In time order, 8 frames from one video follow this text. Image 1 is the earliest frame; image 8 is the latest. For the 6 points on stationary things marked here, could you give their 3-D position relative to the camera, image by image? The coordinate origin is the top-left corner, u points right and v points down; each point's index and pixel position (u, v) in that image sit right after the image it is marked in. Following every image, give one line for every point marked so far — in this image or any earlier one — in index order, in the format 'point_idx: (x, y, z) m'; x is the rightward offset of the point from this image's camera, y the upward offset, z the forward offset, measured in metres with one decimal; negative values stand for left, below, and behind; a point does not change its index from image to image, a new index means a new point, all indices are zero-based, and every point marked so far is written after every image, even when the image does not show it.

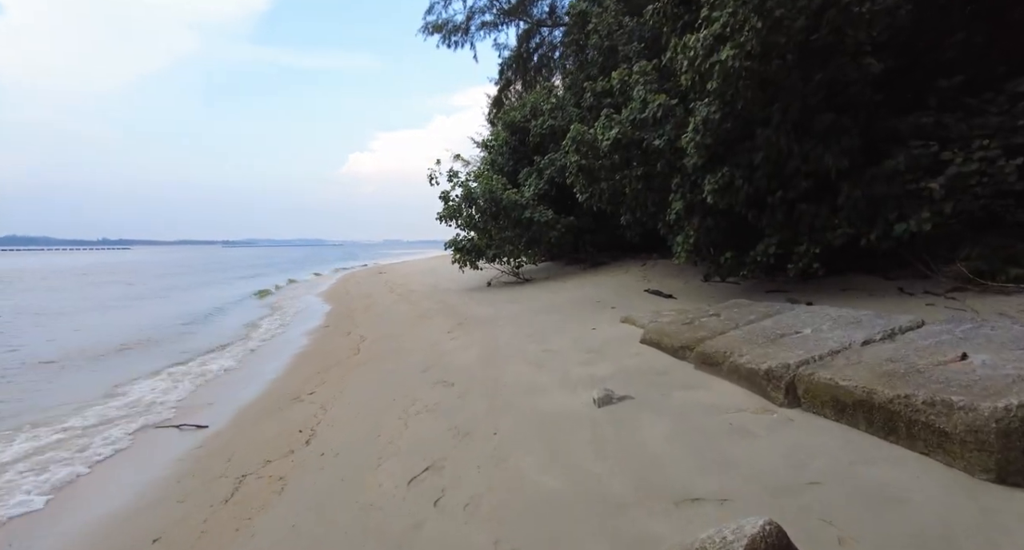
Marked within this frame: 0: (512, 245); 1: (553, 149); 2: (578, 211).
0: (0.0, +0.8, +14.1) m
1: (+1.1, +3.3, +14.5) m
2: (+1.7, +1.7, +14.4) m
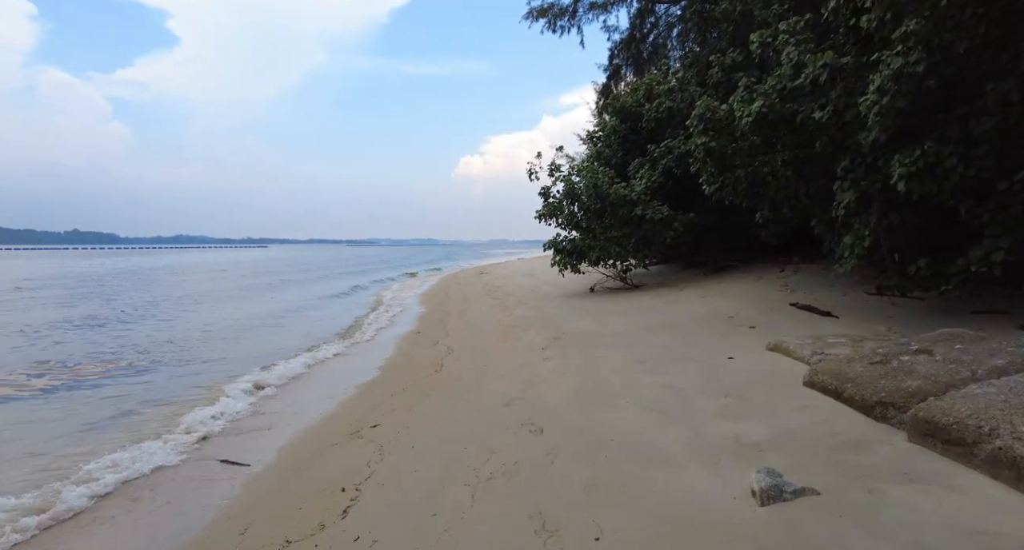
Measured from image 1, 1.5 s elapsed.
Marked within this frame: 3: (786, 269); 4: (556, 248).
0: (+2.4, +0.7, +12.5) m
1: (+3.6, +3.2, +12.6) m
2: (+4.2, +1.5, +12.5) m
3: (+5.3, +0.1, +10.6) m
4: (+1.1, +0.7, +13.6) m
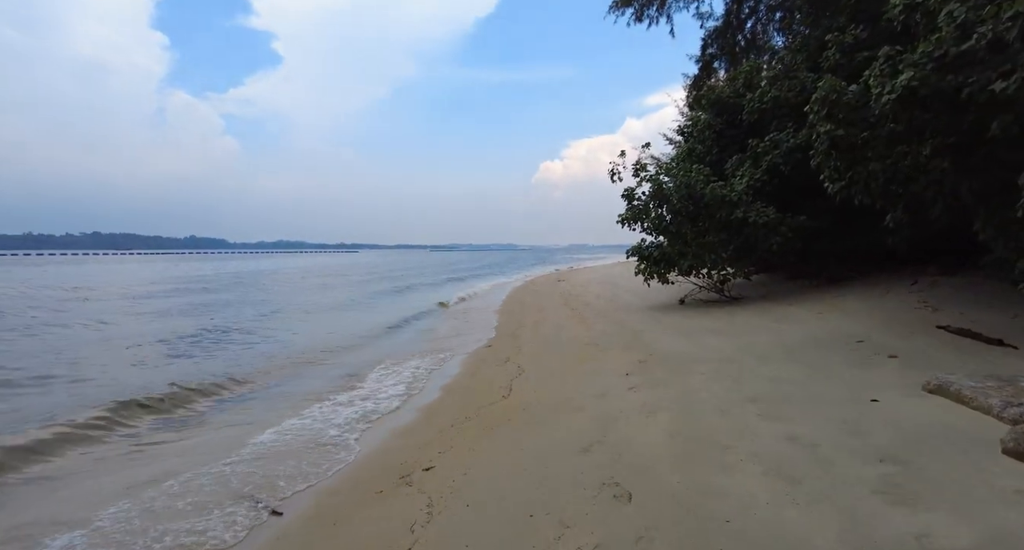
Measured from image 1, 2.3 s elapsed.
0: (+4.1, +0.4, +11.1) m
1: (+5.3, +2.9, +11.1) m
2: (+5.9, +1.3, +10.8) m
3: (+6.6, -0.1, +8.8) m
4: (+2.9, +0.4, +12.4) m
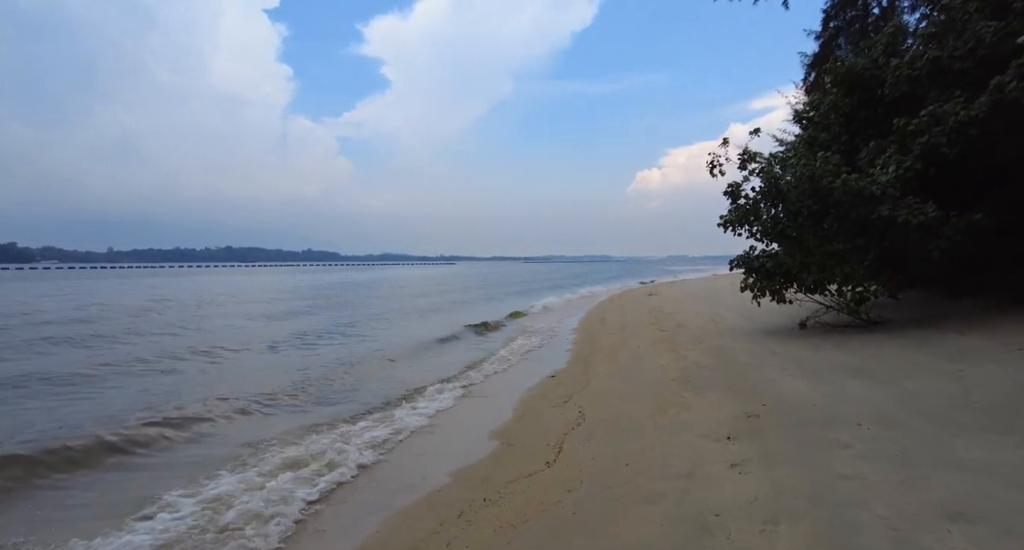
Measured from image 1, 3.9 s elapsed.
0: (+5.3, +0.2, +8.6) m
1: (+6.5, +2.7, +8.4) m
2: (+7.0, +1.0, +8.0) m
3: (+7.4, -0.3, +5.9) m
4: (+4.3, +0.2, +10.1) m
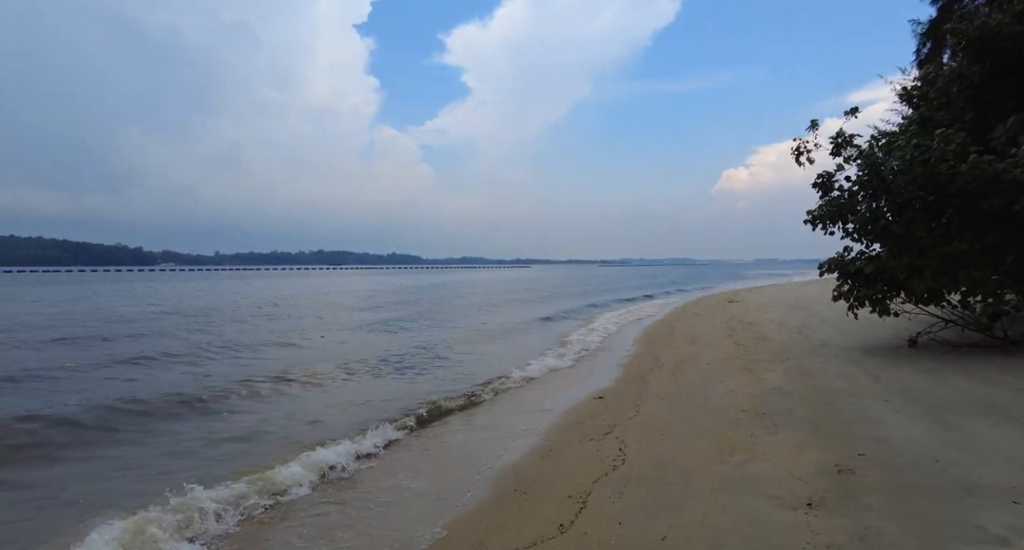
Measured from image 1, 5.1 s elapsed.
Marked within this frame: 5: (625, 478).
0: (+5.8, +0.1, +6.8) m
1: (+7.0, +2.6, +6.5) m
2: (+7.4, +0.9, +6.1) m
3: (+7.5, -0.4, +3.9) m
4: (+5.1, 0.0, +8.5) m
5: (+0.9, -1.6, +4.2) m
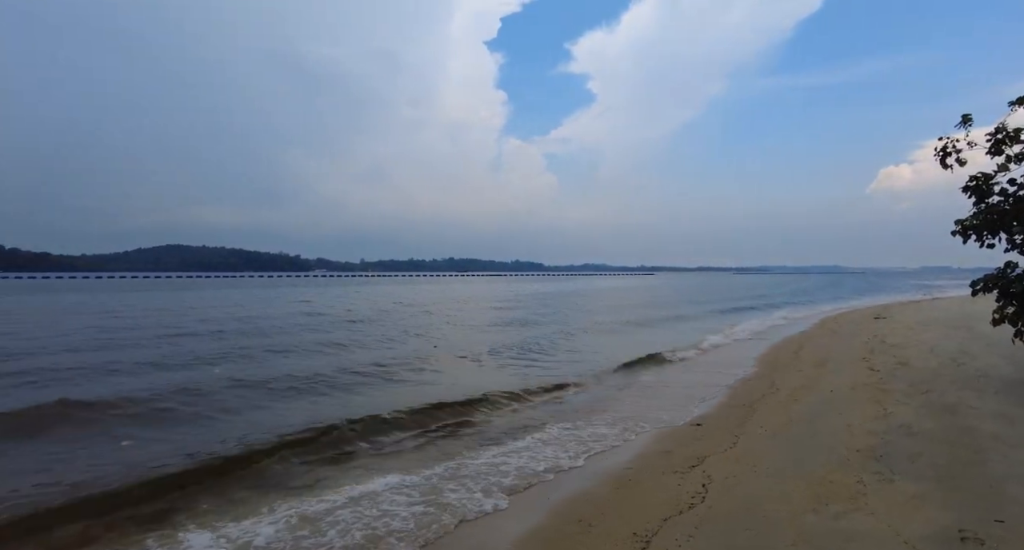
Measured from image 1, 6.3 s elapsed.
0: (+6.8, -0.2, +5.4) m
1: (+7.9, +2.3, +4.9) m
2: (+8.2, +0.7, +4.3) m
3: (+7.8, -0.6, +2.1) m
4: (+6.4, -0.2, +7.2) m
5: (+1.4, -1.8, +3.9) m
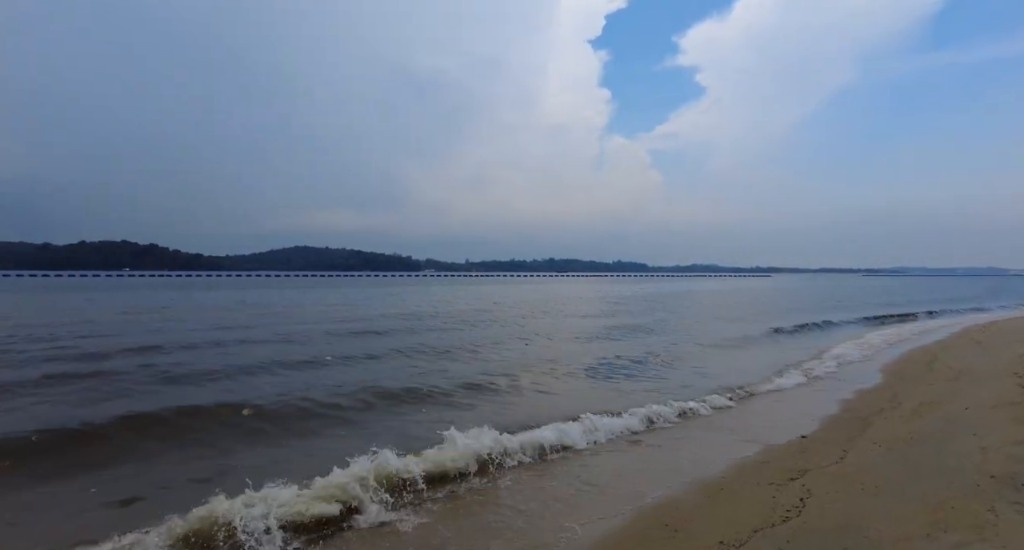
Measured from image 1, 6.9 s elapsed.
0: (+7.5, -0.2, +4.2) m
1: (+8.5, +2.3, +3.4) m
2: (+8.7, +0.6, +2.8) m
3: (+7.9, -0.7, +0.8) m
4: (+7.5, -0.3, +5.9) m
5: (+1.9, -1.8, +3.7) m
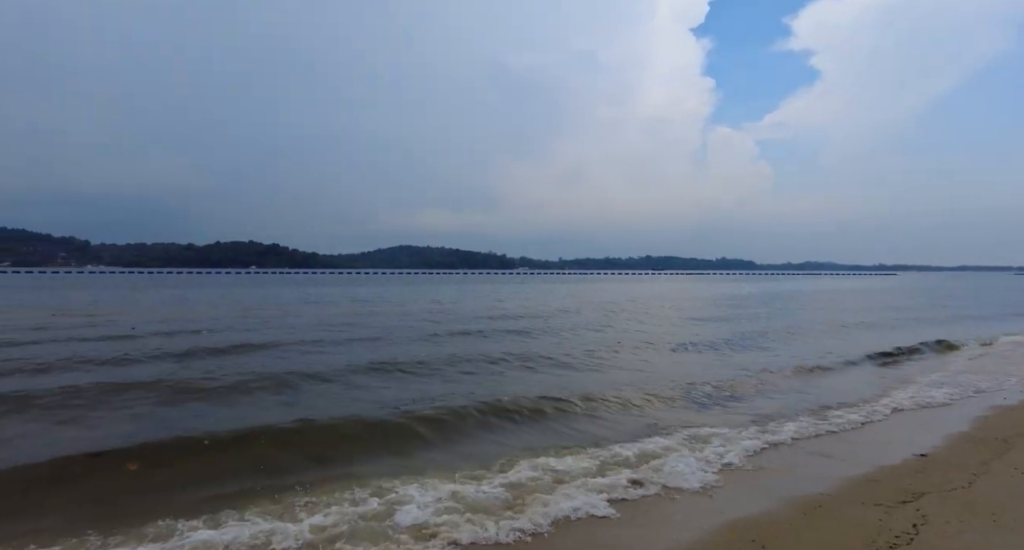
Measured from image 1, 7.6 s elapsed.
0: (+8.0, -0.3, +2.8) m
1: (+8.9, +2.2, +2.0) m
2: (+8.9, +0.6, +1.3) m
3: (+7.8, -0.7, -0.6) m
4: (+8.3, -0.3, +4.6) m
5: (+2.4, -1.8, +3.4) m
